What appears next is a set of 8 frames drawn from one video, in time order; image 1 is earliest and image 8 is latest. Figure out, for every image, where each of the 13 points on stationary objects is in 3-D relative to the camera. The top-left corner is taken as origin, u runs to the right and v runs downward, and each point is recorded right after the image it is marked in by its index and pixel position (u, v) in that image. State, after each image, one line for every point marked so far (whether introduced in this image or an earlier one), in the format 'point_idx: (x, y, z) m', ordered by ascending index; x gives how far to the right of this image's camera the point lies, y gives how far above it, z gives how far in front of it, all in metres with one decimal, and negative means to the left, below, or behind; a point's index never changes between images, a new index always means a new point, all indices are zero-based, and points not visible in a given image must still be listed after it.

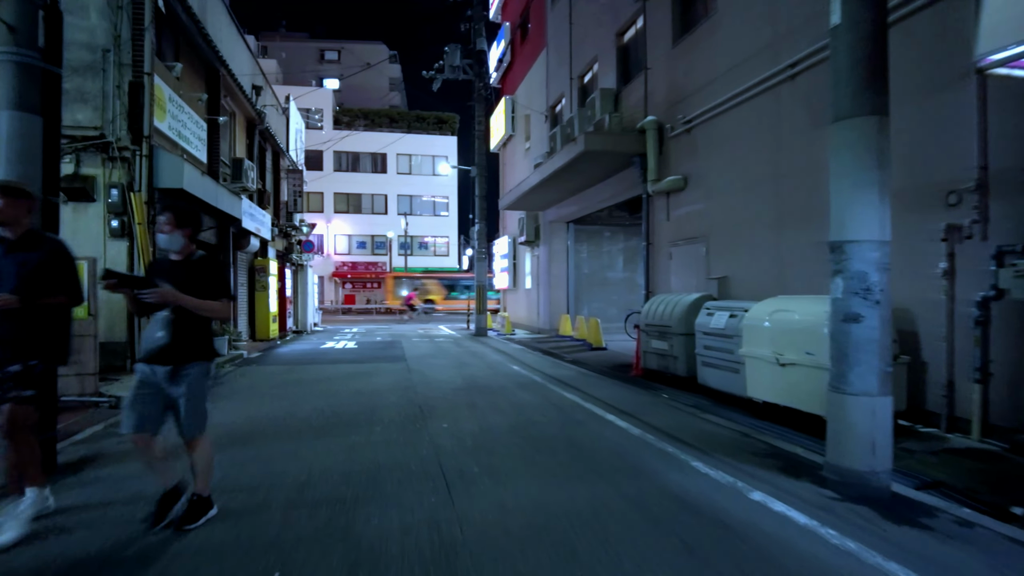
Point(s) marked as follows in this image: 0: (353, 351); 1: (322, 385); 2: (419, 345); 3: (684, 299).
0: (-4.0, -1.6, +16.2) m
1: (-3.0, -1.5, +10.0) m
2: (-2.6, -1.6, +17.9) m
3: (+2.9, -0.2, +10.6) m
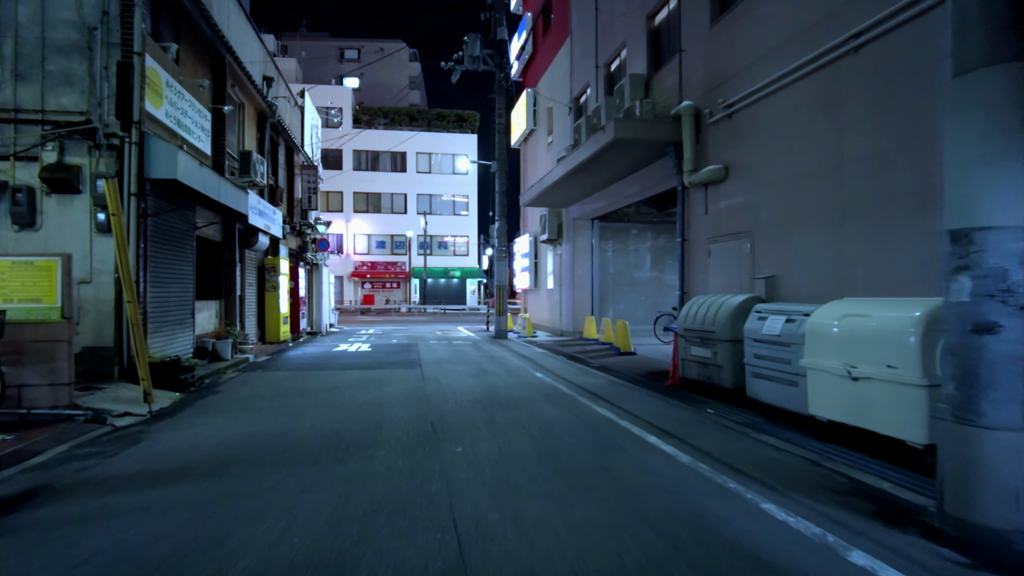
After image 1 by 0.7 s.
0: (-3.4, -1.6, +15.3) m
1: (-2.7, -1.5, +9.1) m
2: (-2.0, -1.6, +17.0) m
3: (+3.3, -0.2, +9.5) m
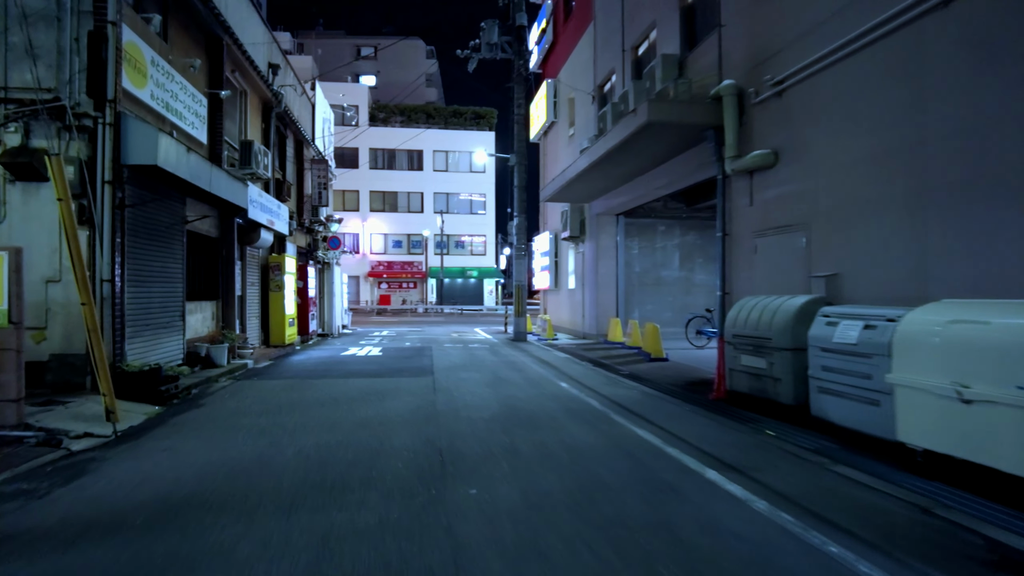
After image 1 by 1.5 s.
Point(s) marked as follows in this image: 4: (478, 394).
0: (-3.0, -1.6, +14.2) m
1: (-2.4, -1.5, +7.9) m
2: (-1.5, -1.6, +15.8) m
3: (+3.6, -0.2, +8.2) m
4: (-0.5, -1.5, +9.2) m
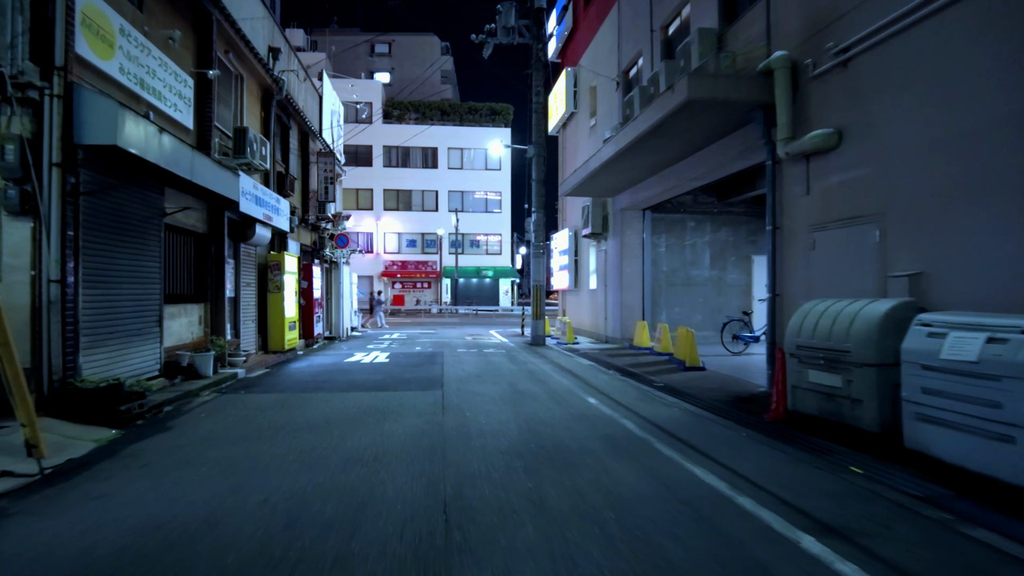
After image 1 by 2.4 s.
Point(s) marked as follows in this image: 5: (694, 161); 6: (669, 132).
0: (-2.6, -1.6, +12.9) m
1: (-2.1, -1.6, +6.7) m
2: (-1.1, -1.6, +14.5) m
3: (+3.9, -0.2, +6.8) m
4: (-0.2, -1.6, +7.9) m
5: (+4.1, +2.9, +14.1) m
6: (+3.1, +3.0, +12.2) m
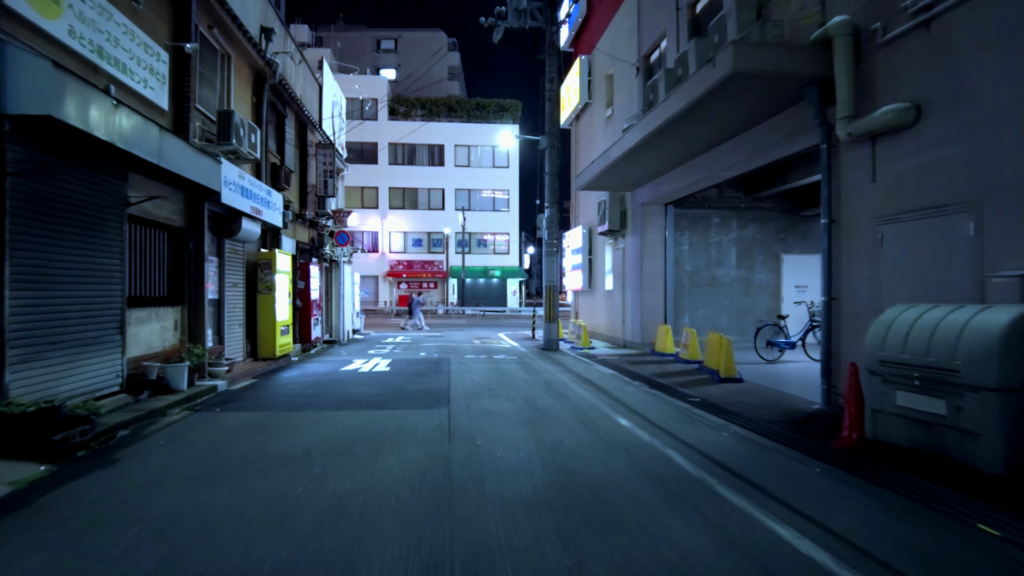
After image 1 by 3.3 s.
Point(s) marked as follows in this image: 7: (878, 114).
0: (-2.3, -1.6, +11.6) m
1: (-1.9, -1.6, +5.4) m
2: (-0.8, -1.7, +13.2) m
3: (+4.1, -0.3, +5.4) m
4: (0.0, -1.6, +6.5) m
5: (+4.4, +2.8, +12.7) m
6: (+3.3, +3.0, +10.9) m
7: (+4.6, +2.2, +7.9) m
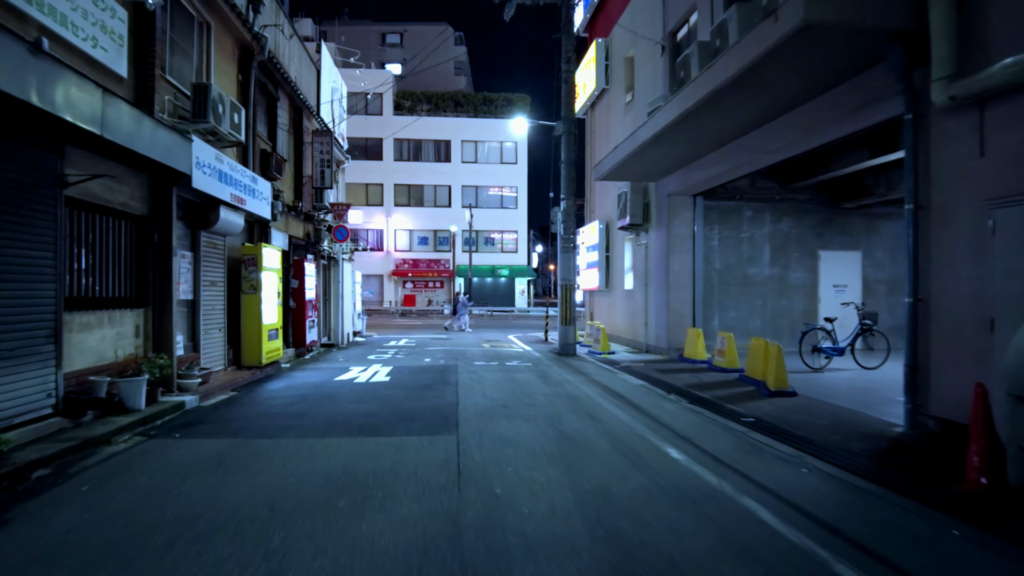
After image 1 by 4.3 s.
0: (-2.0, -1.6, +10.1) m
1: (-1.7, -1.6, +3.9) m
2: (-0.5, -1.6, +11.7) m
3: (+4.3, -0.3, +3.9) m
4: (+0.2, -1.6, +5.0) m
5: (+4.7, +2.8, +11.1) m
6: (+3.6, +3.0, +9.3) m
7: (+4.9, +2.2, +6.4) m
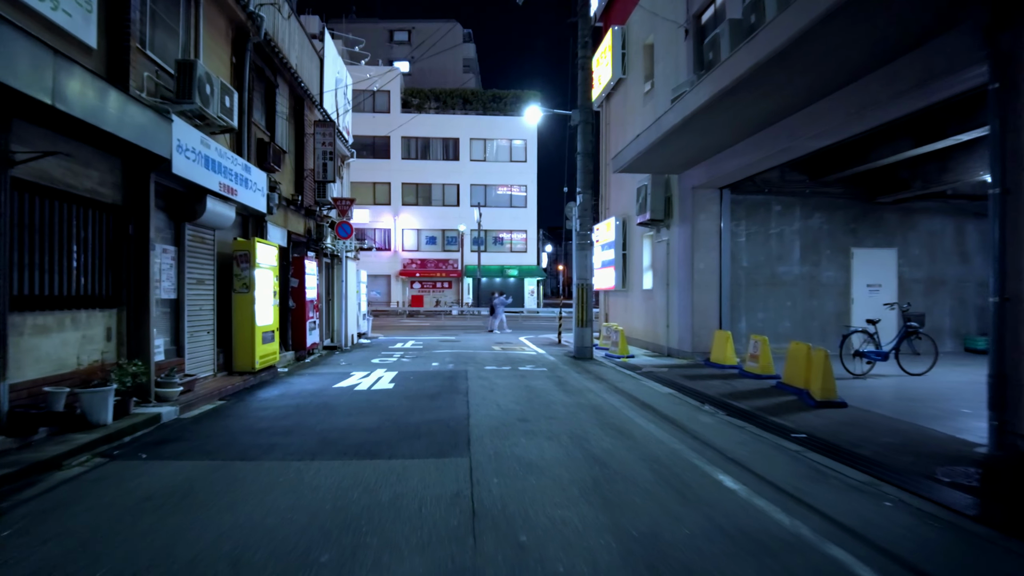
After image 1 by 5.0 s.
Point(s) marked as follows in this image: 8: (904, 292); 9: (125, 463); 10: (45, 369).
0: (-1.8, -1.6, +9.1) m
1: (-1.5, -1.5, +2.9) m
2: (-0.2, -1.6, +10.7) m
3: (+4.4, -0.2, +2.8) m
4: (+0.4, -1.6, +4.0) m
5: (+4.9, +2.9, +10.1) m
6: (+3.8, +3.0, +8.3) m
7: (+5.1, +2.2, +5.3) m
8: (+10.2, -0.1, +16.4) m
9: (-3.5, -1.6, +5.7) m
10: (-4.7, -0.8, +6.4) m
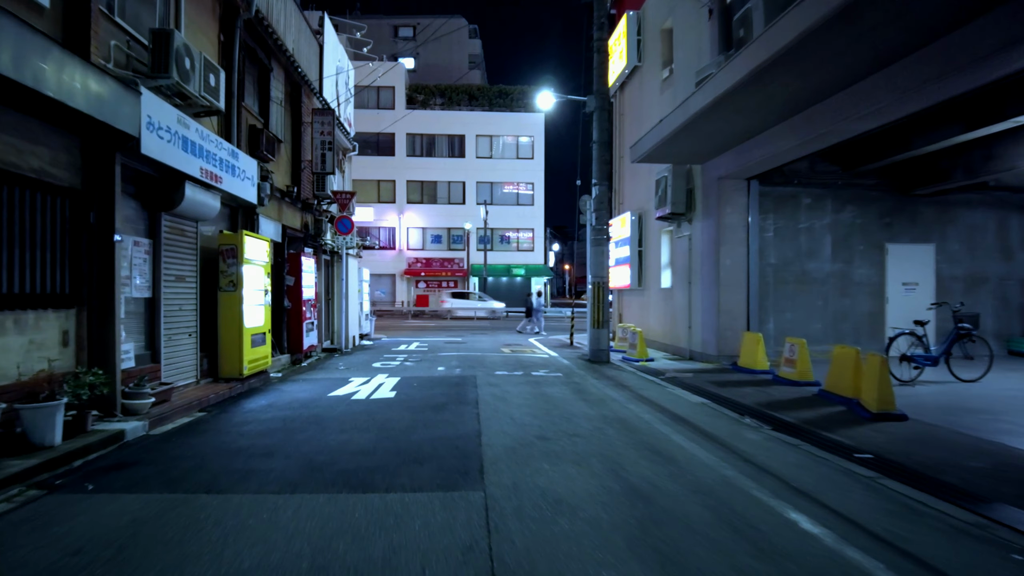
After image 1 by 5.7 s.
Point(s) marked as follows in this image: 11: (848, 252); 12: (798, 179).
0: (-1.6, -1.6, +8.1) m
1: (-1.4, -1.5, +1.8) m
2: (0.0, -1.6, +9.6) m
3: (+4.6, -0.2, +1.7) m
4: (+0.6, -1.5, +3.0) m
5: (+5.2, +2.9, +9.0) m
6: (+4.0, +3.1, +7.2) m
7: (+5.2, +2.3, +4.2) m
8: (+10.5, -0.1, +15.3) m
9: (-3.3, -1.5, +4.7) m
10: (-4.5, -0.8, +5.4) m
11: (+7.9, +0.9, +14.7) m
12: (+6.5, +2.5, +14.3) m
